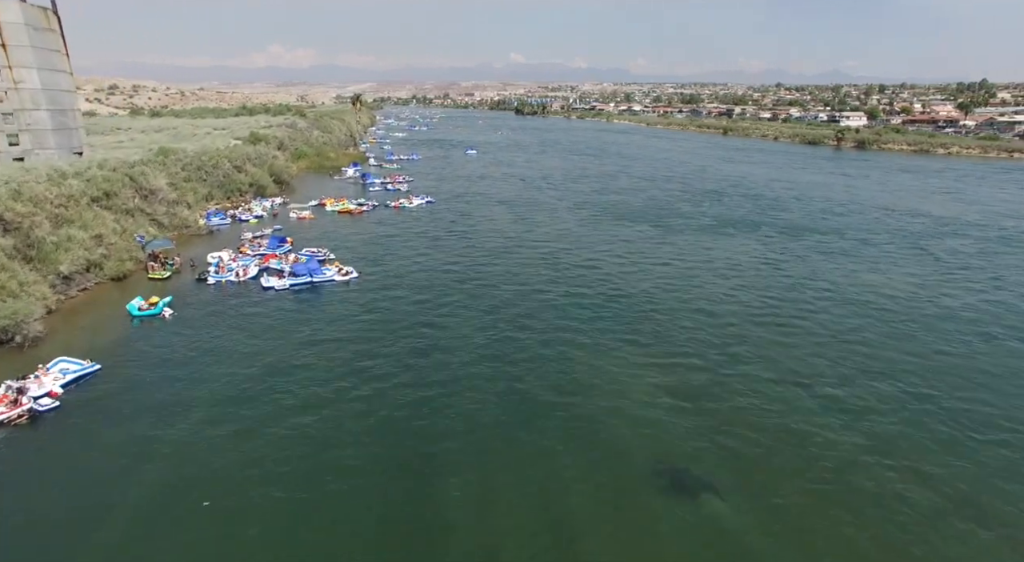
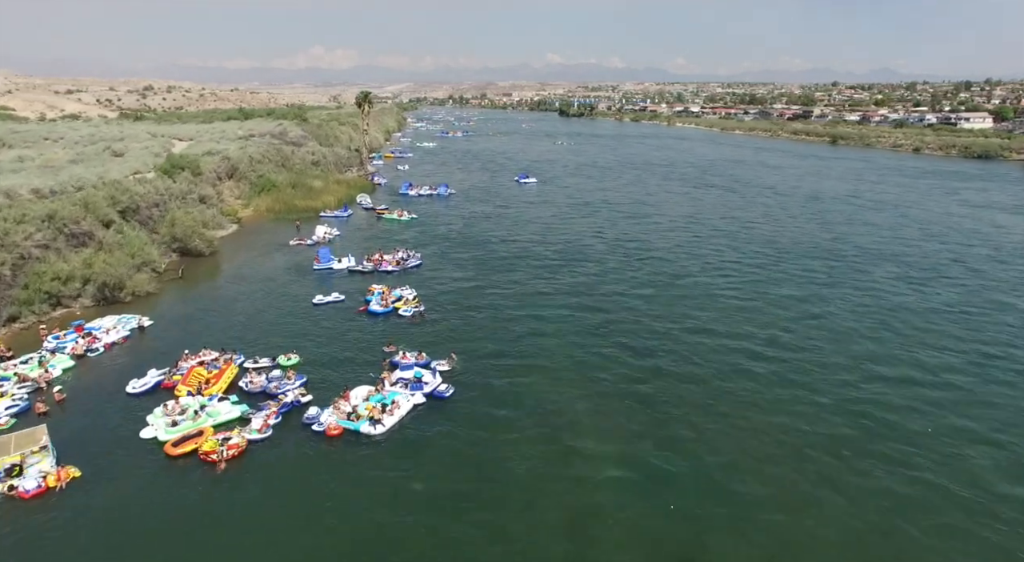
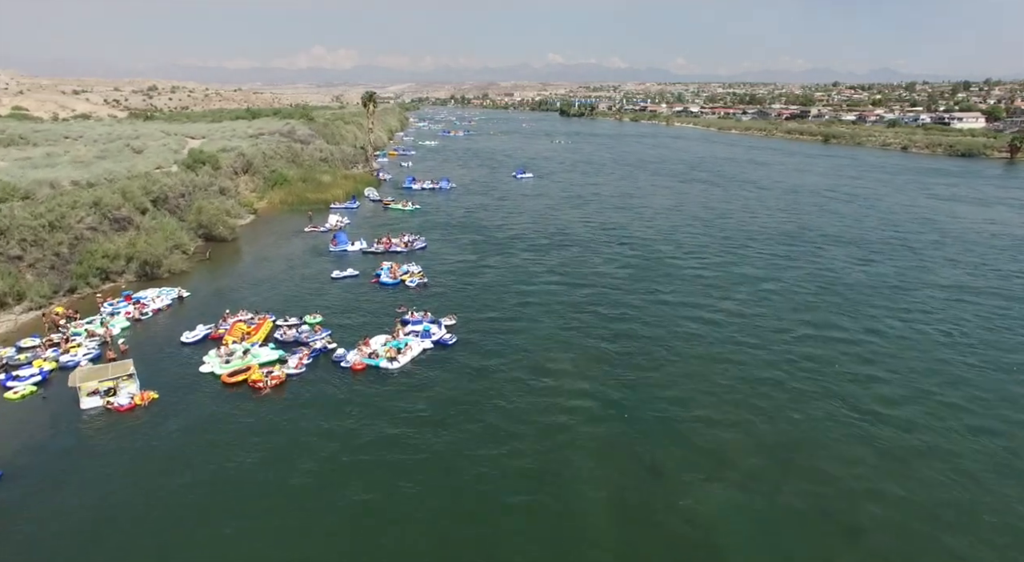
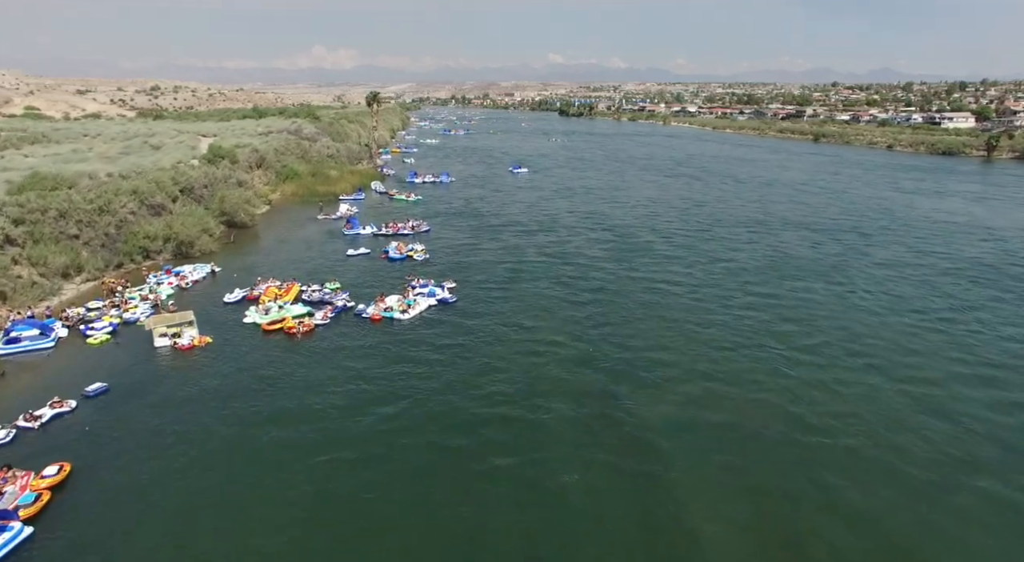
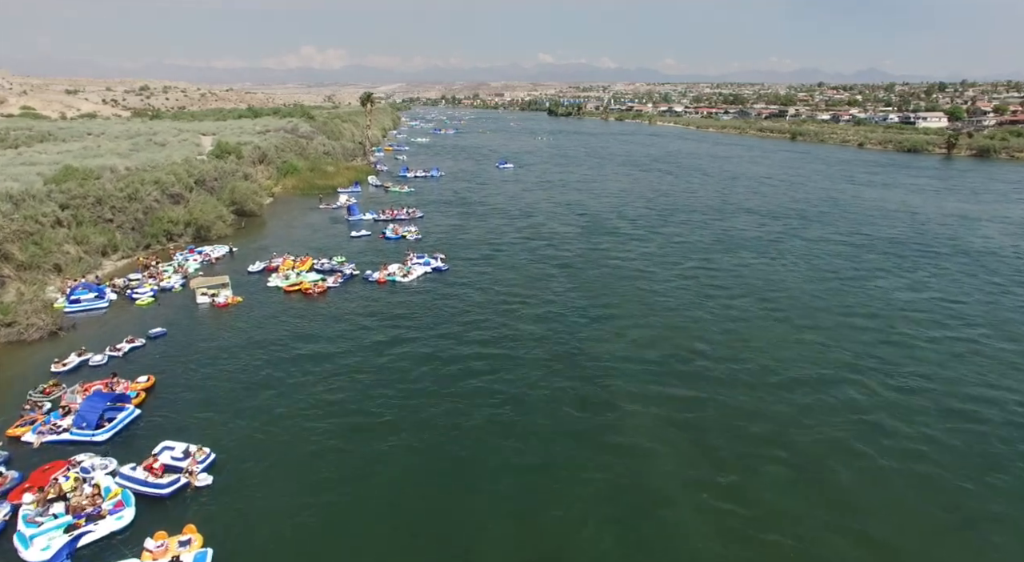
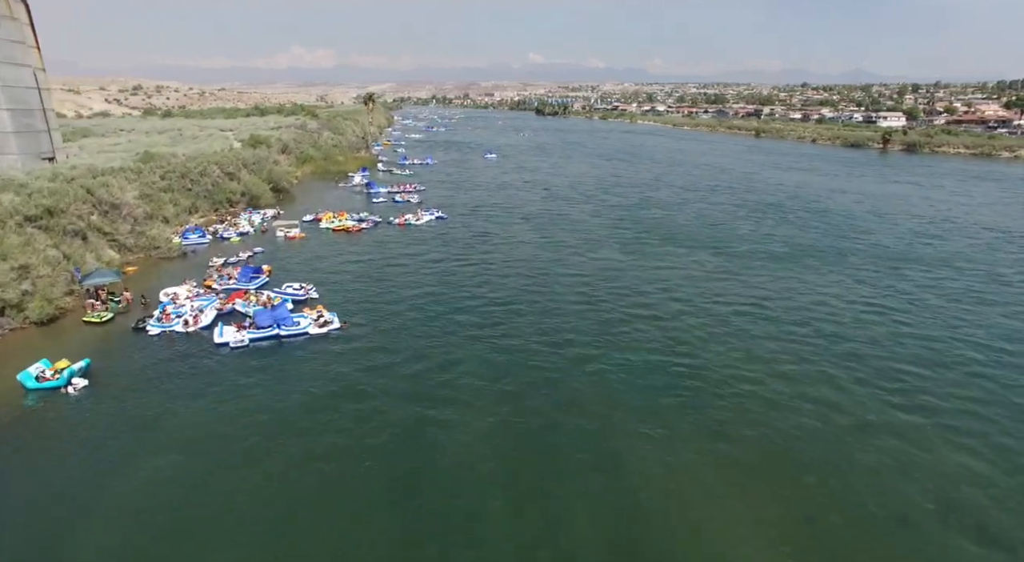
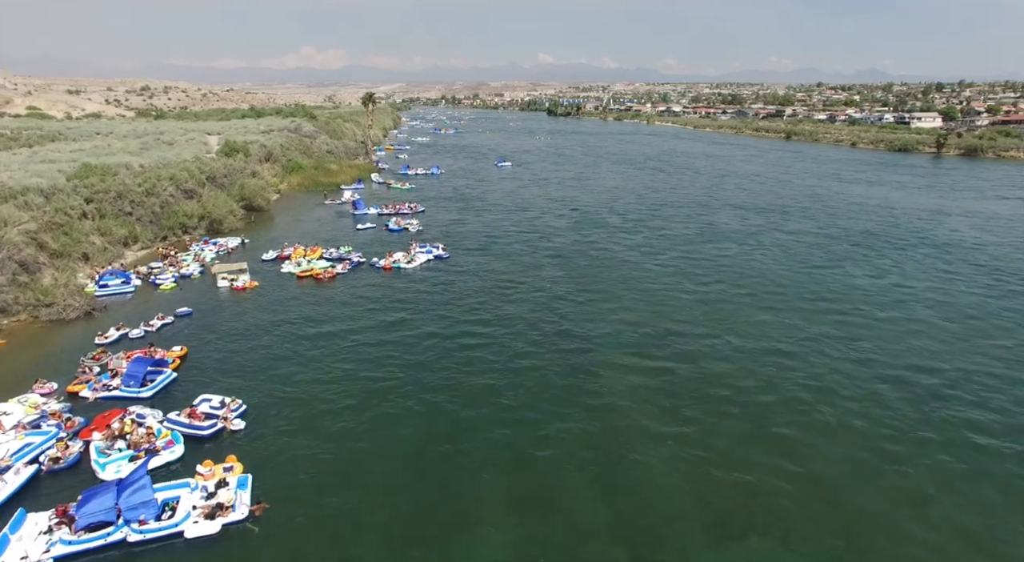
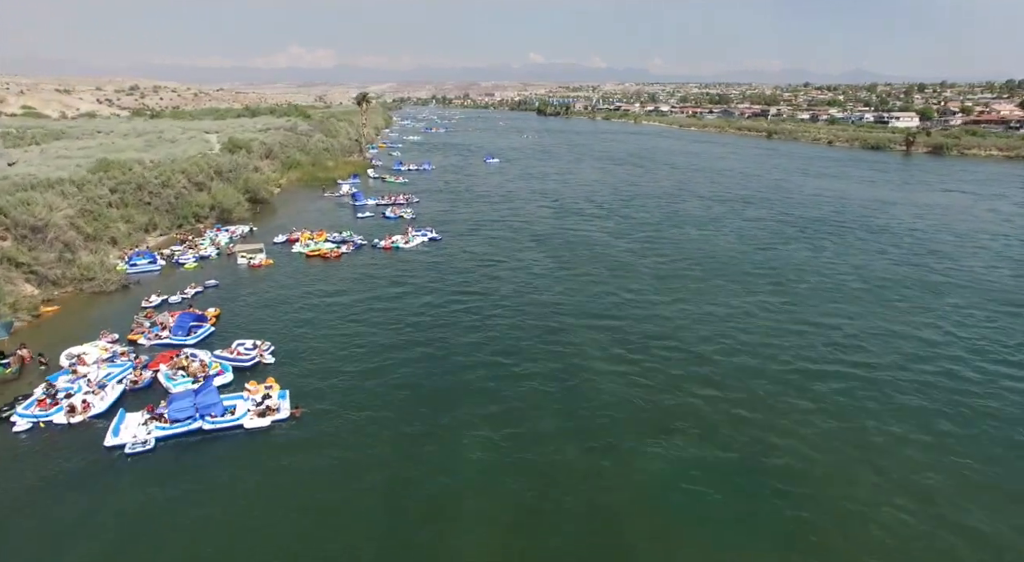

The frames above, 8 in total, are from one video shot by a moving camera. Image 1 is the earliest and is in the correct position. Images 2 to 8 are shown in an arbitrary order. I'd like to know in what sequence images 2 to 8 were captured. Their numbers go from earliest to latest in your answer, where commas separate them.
6, 8, 7, 5, 4, 3, 2
